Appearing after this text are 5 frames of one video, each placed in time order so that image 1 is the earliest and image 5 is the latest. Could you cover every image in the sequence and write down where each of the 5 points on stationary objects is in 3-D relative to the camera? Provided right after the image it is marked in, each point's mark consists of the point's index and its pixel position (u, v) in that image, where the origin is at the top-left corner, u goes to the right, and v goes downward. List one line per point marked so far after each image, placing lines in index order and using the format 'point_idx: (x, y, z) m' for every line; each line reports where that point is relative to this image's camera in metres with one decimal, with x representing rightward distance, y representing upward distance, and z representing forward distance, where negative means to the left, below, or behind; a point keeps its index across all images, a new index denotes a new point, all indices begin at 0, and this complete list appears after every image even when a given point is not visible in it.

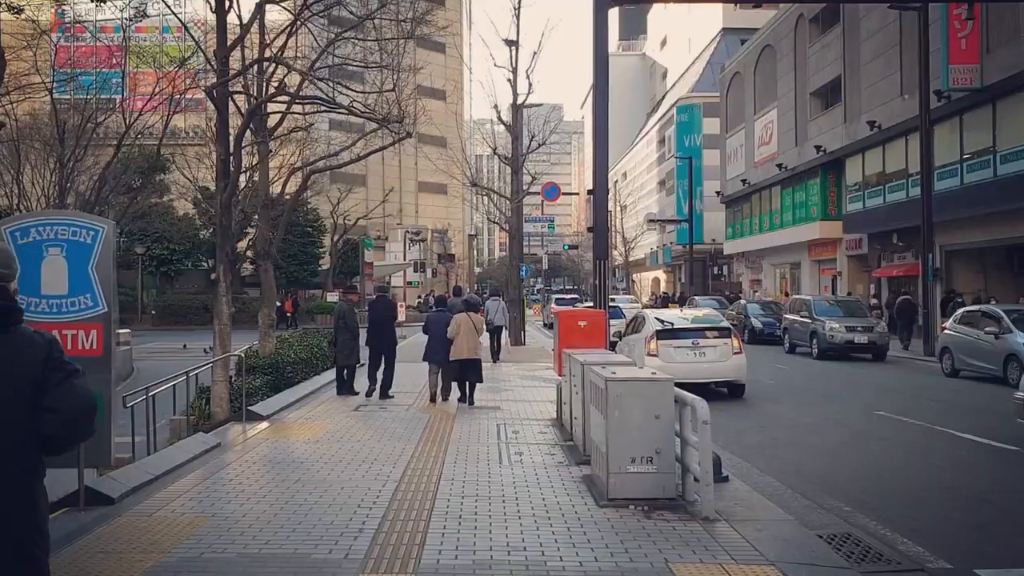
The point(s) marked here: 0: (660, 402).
0: (+1.1, -0.8, +6.8) m
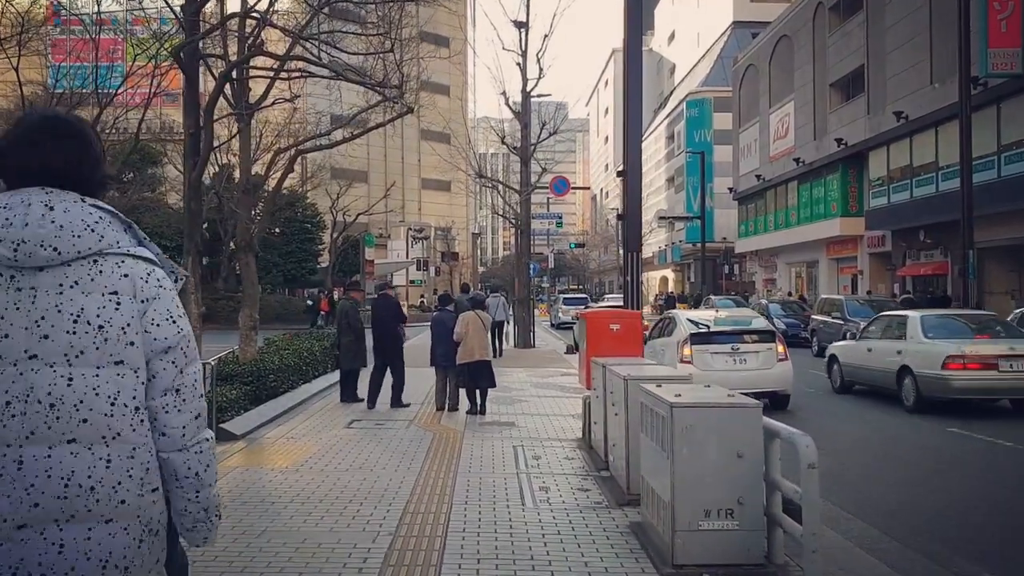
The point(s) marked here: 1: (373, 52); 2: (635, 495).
0: (+1.3, -0.8, +5.1) m
1: (-1.9, +3.3, +12.5) m
2: (+0.9, -1.5, +6.7) m
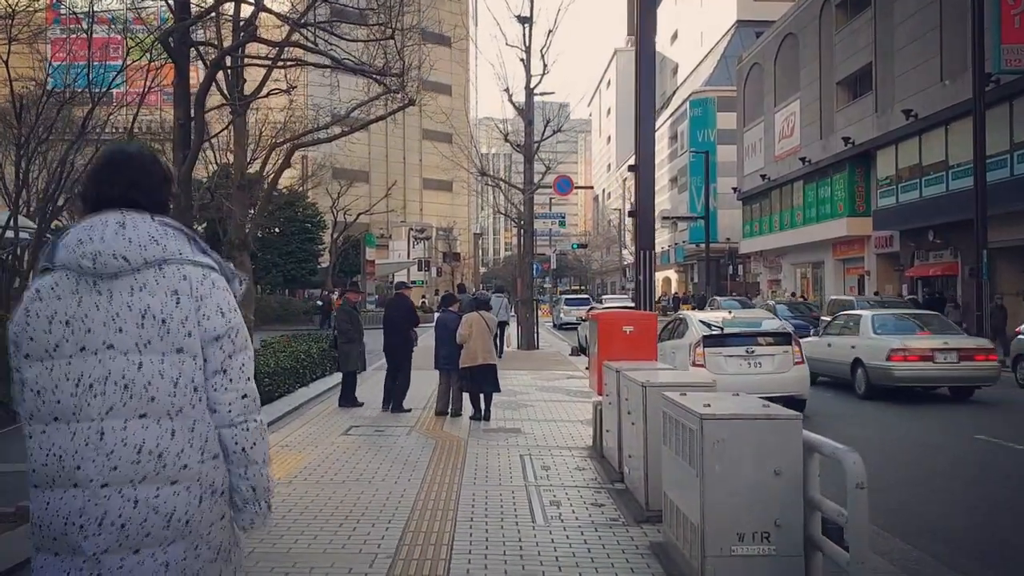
0: (+1.4, -0.8, +4.6) m
1: (-1.8, +3.3, +12.0) m
2: (+1.0, -1.5, +6.2) m
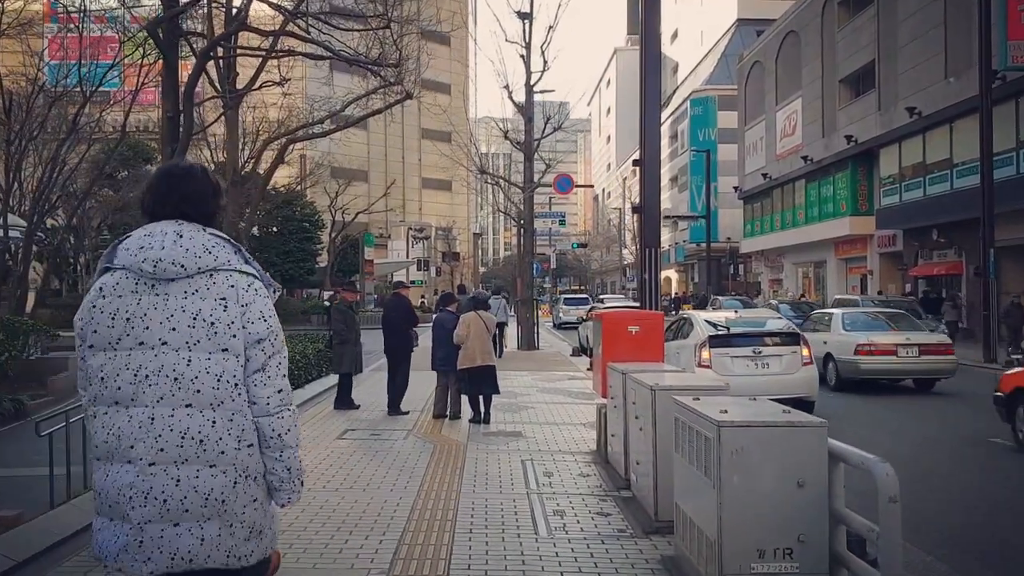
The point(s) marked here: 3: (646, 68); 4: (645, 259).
0: (+1.4, -0.8, +4.3) m
1: (-1.8, +3.3, +11.7) m
2: (+1.0, -1.5, +5.9) m
3: (+1.7, +2.8, +11.7) m
4: (+1.7, +0.4, +11.9) m
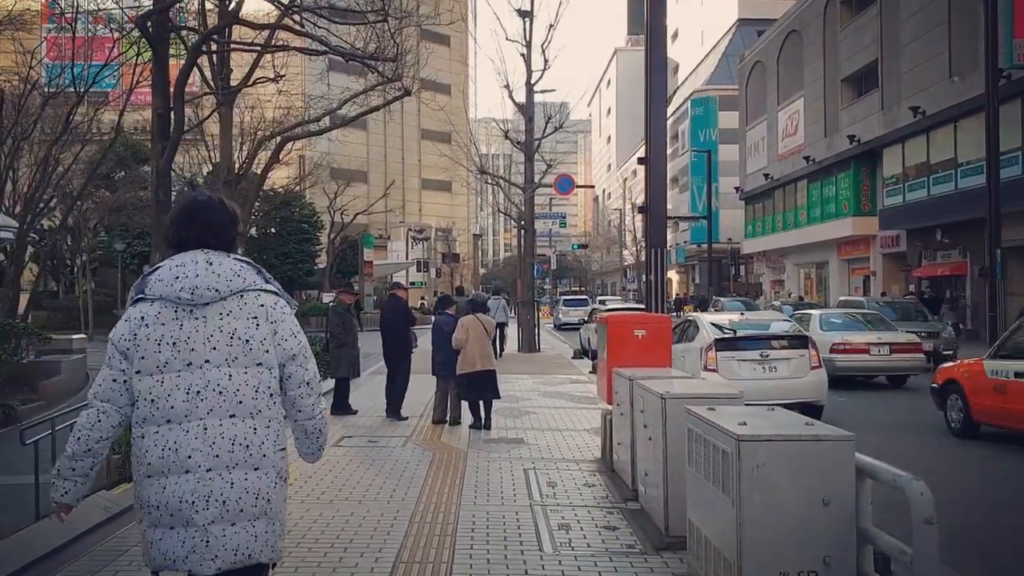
0: (+1.4, -0.8, +4.0) m
1: (-1.8, +3.3, +11.4) m
2: (+1.0, -1.5, +5.6) m
3: (+1.7, +2.8, +11.4) m
4: (+1.8, +0.3, +11.6) m
